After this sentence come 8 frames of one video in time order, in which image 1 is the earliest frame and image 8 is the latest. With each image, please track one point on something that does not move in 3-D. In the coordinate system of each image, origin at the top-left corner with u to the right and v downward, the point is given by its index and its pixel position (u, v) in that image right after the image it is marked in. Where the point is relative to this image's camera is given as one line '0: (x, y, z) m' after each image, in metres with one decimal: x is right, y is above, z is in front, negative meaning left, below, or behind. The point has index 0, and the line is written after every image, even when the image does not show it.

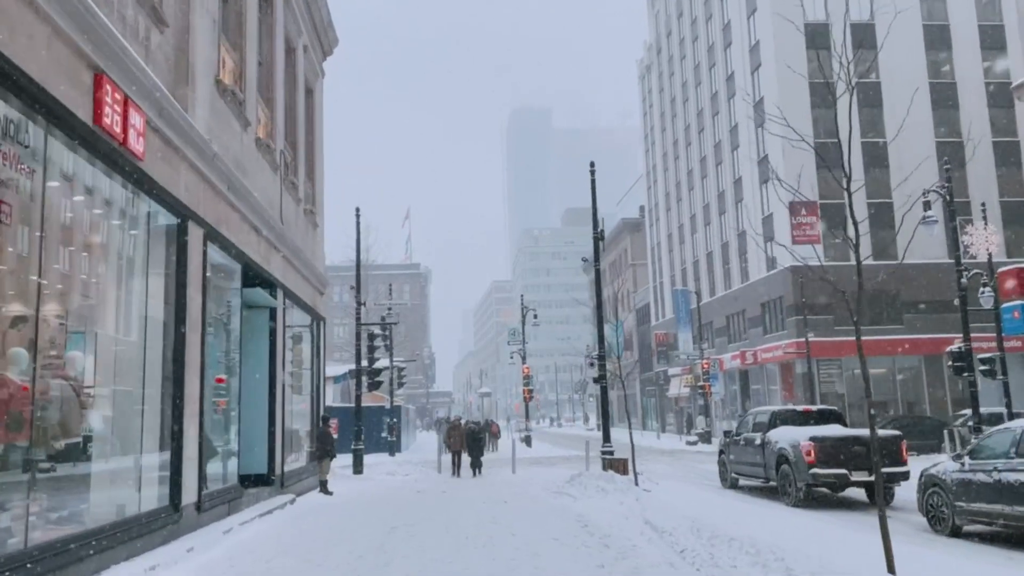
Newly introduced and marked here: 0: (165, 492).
0: (-3.9, -2.3, +9.3) m
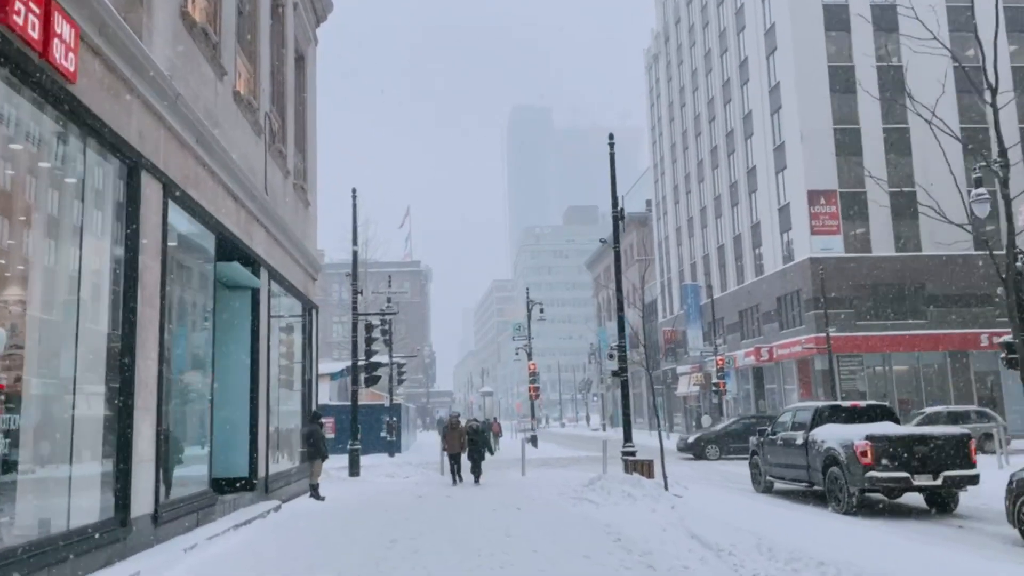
0: (-3.6, -1.9, +7.6) m
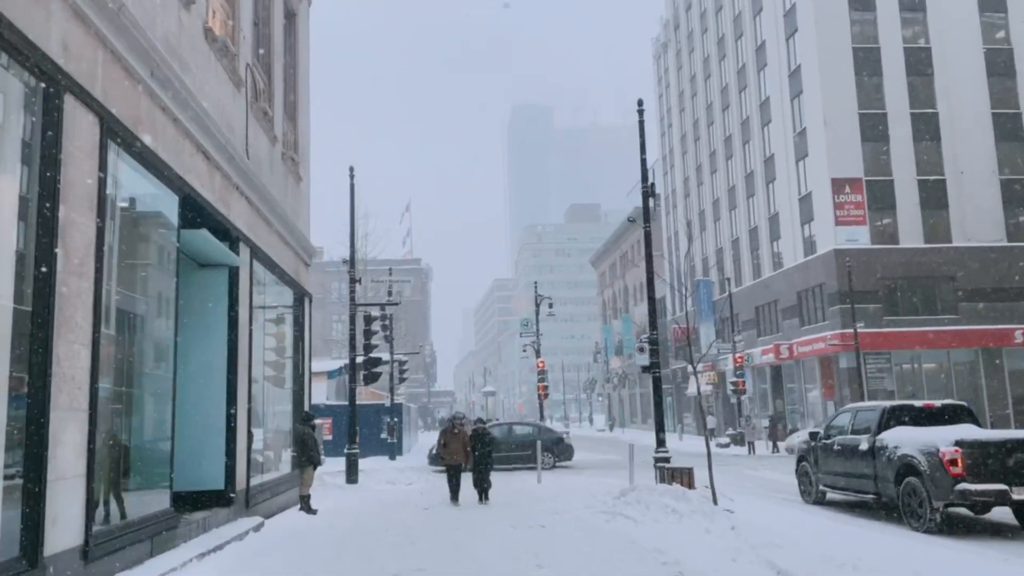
0: (-3.3, -1.6, +5.6) m
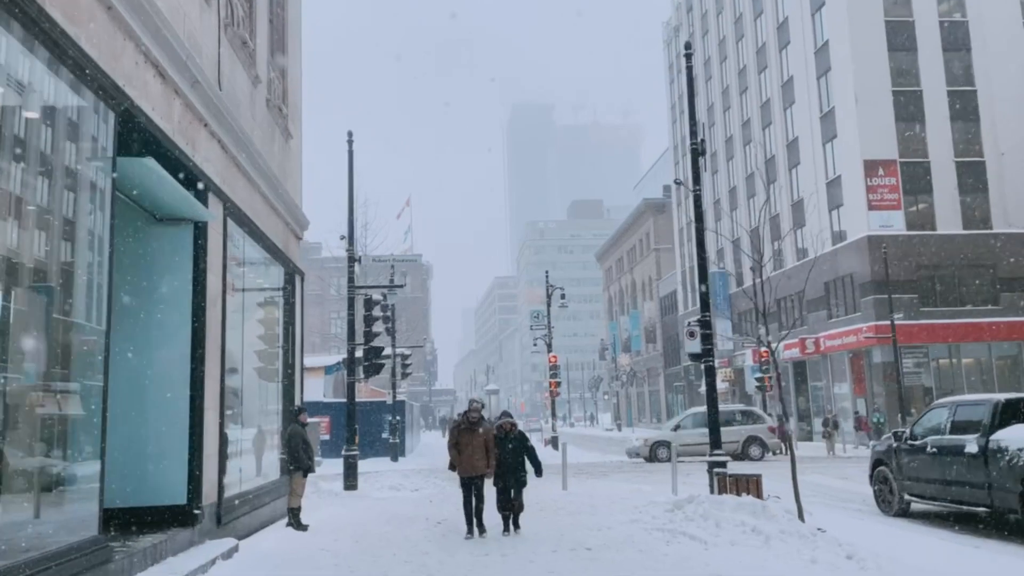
0: (-2.9, -1.2, +3.3) m
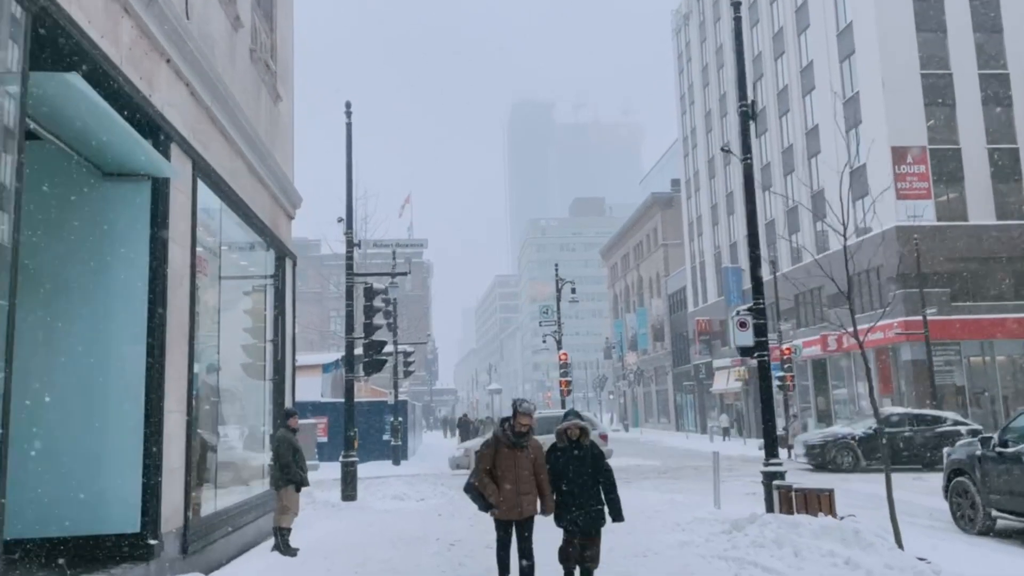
0: (-2.6, -1.0, +1.5) m
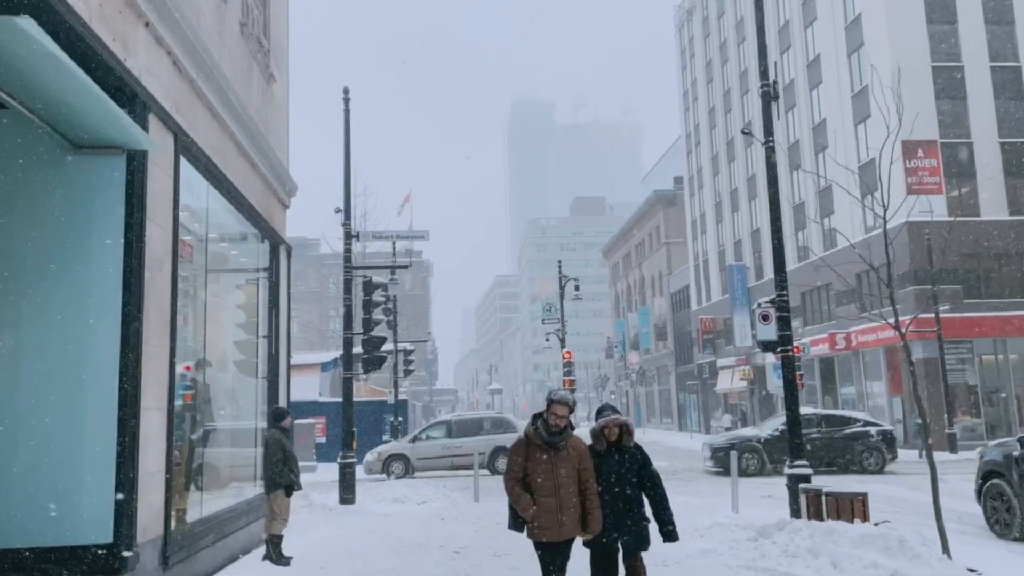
0: (-2.5, -0.9, +0.9) m
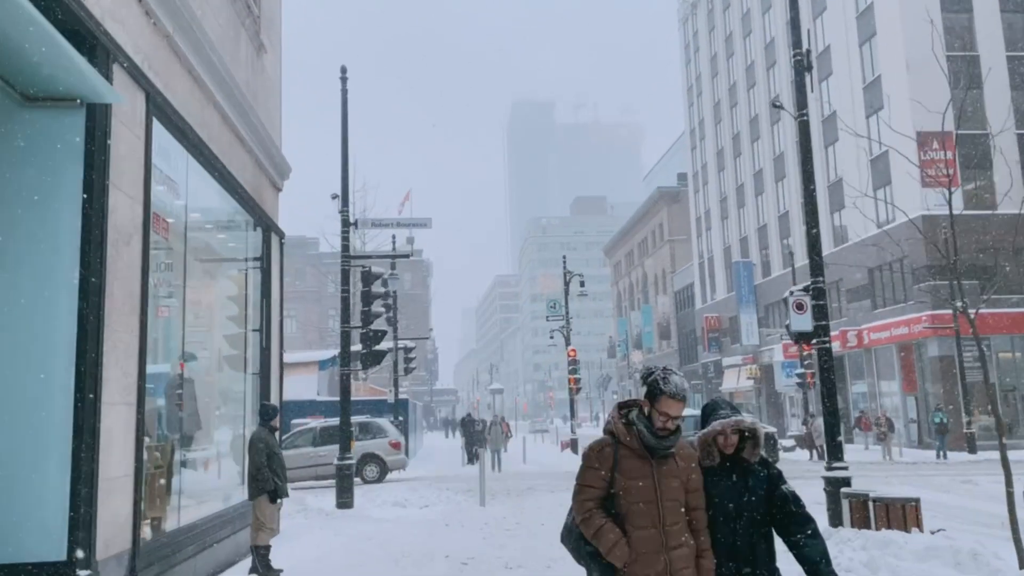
0: (-2.3, -0.7, 0.0) m
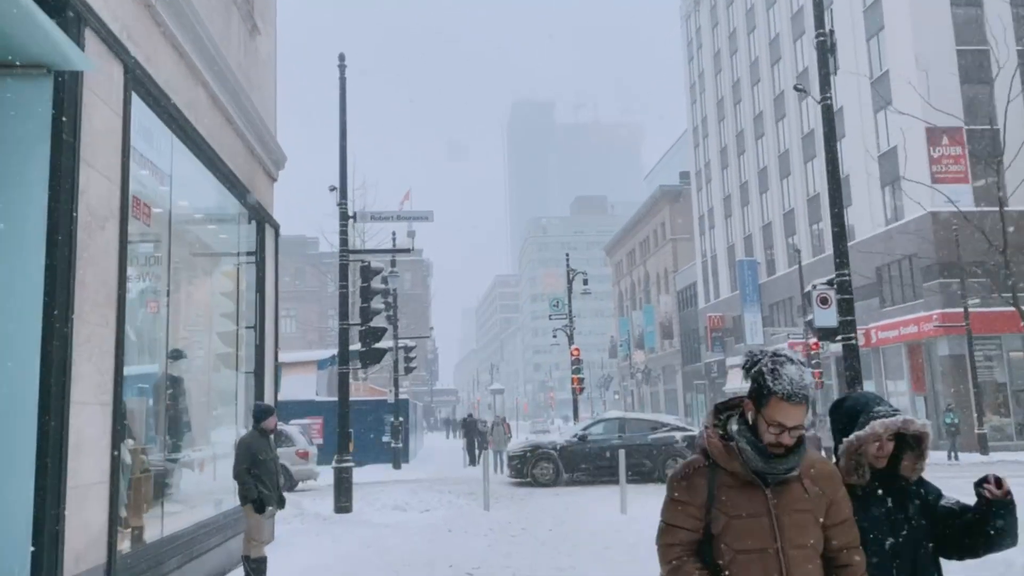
0: (-2.3, -0.7, -0.5) m
